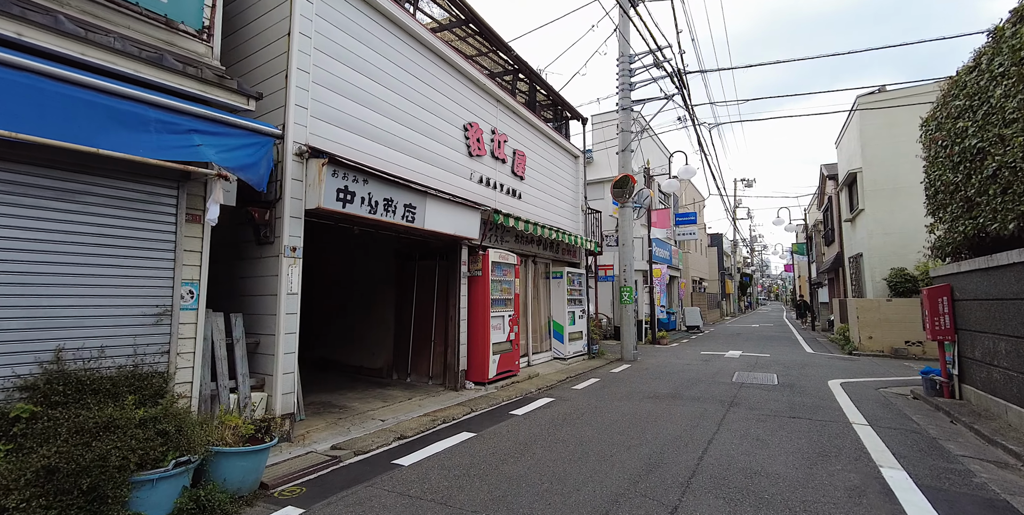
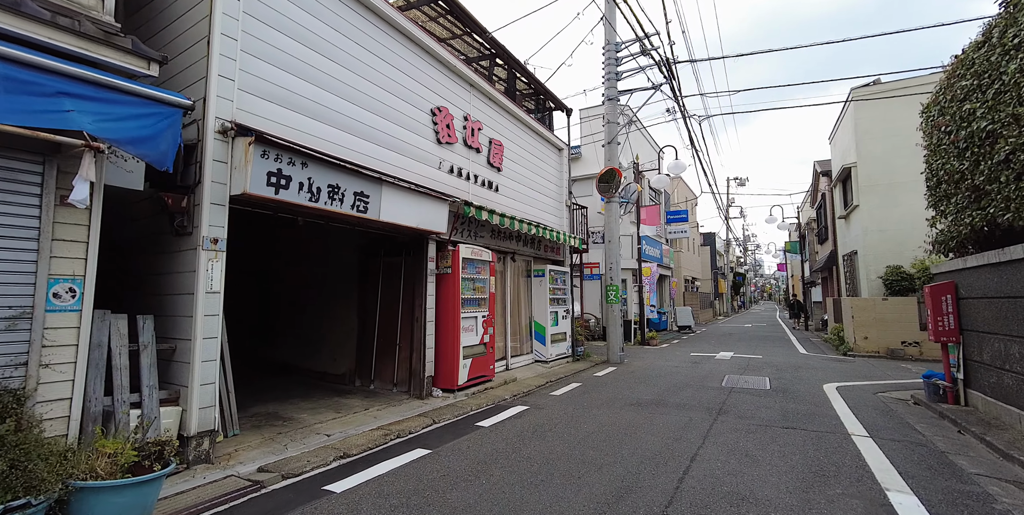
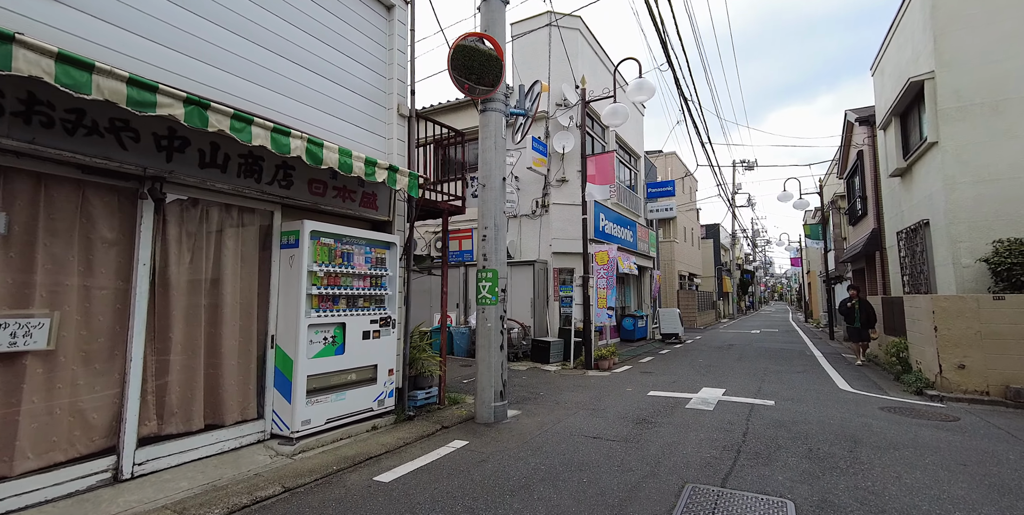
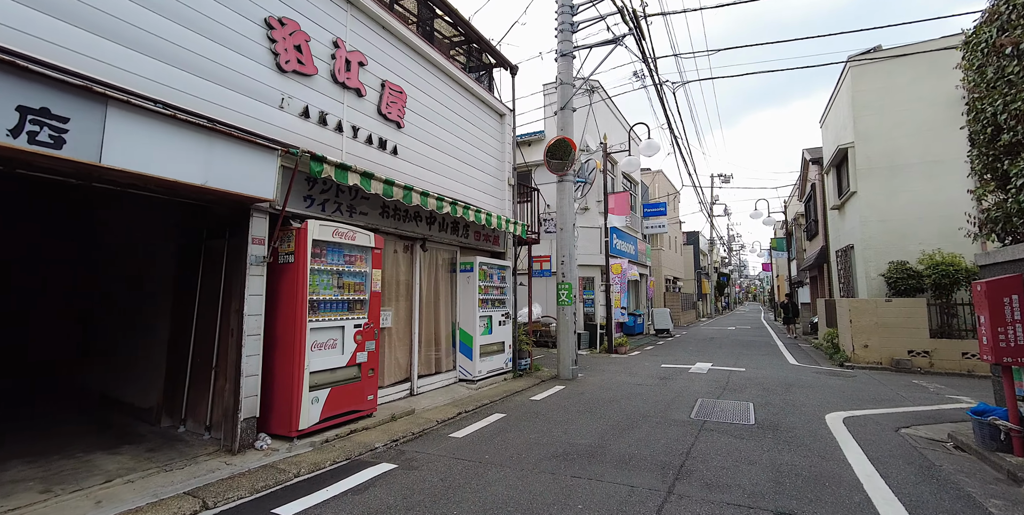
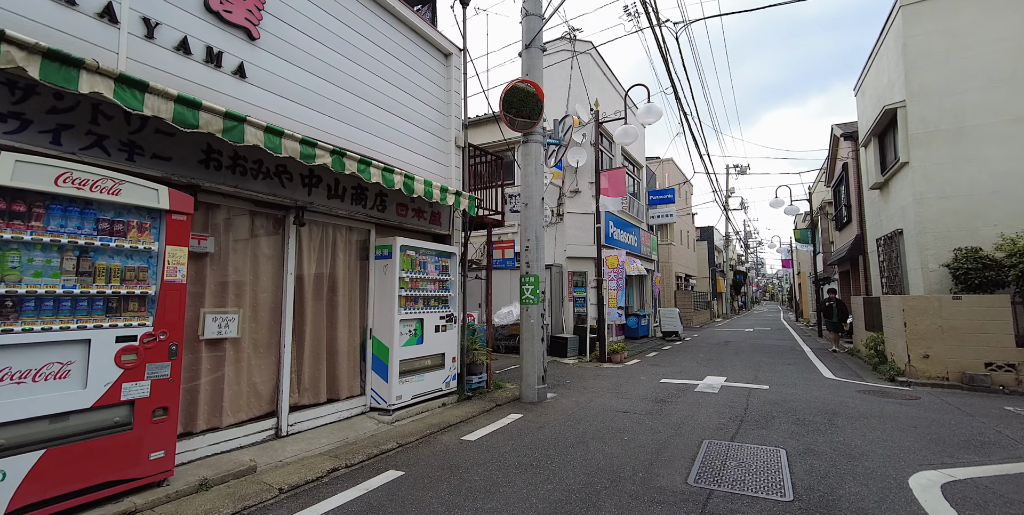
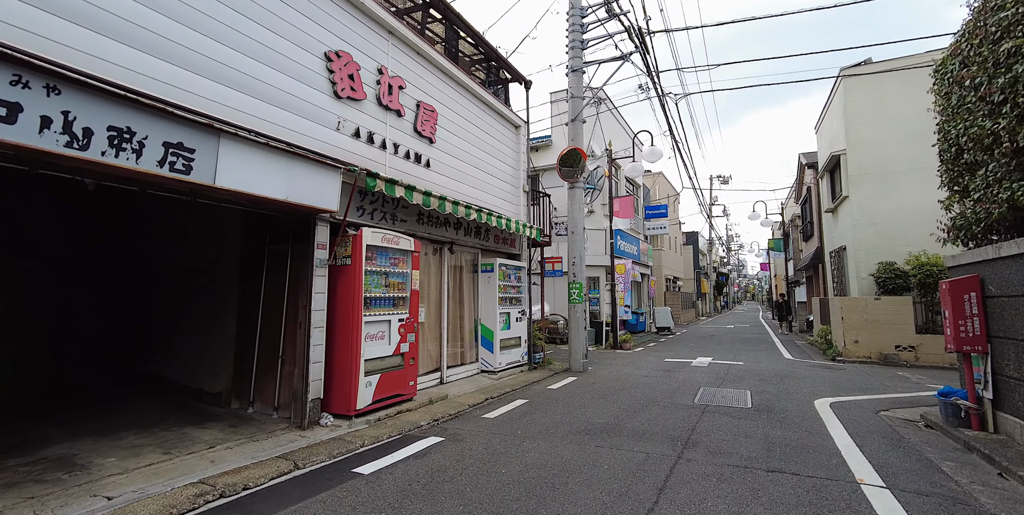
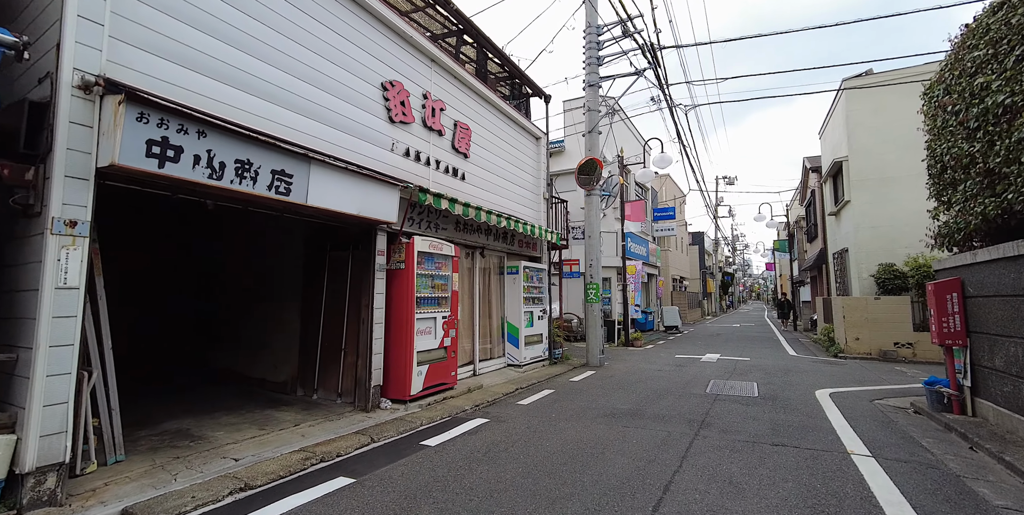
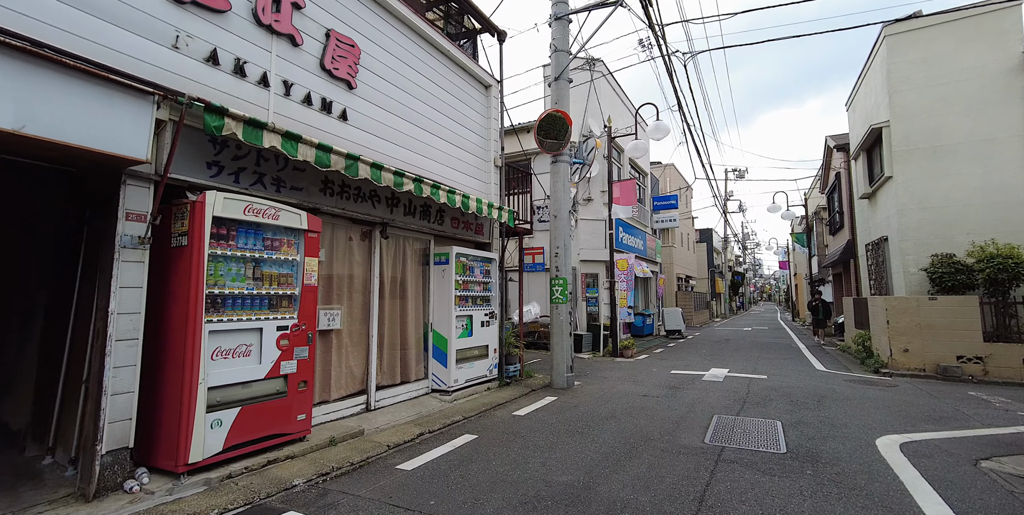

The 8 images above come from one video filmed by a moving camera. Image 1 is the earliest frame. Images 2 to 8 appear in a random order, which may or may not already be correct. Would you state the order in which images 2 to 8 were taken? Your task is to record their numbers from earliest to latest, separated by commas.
2, 7, 6, 4, 8, 5, 3
